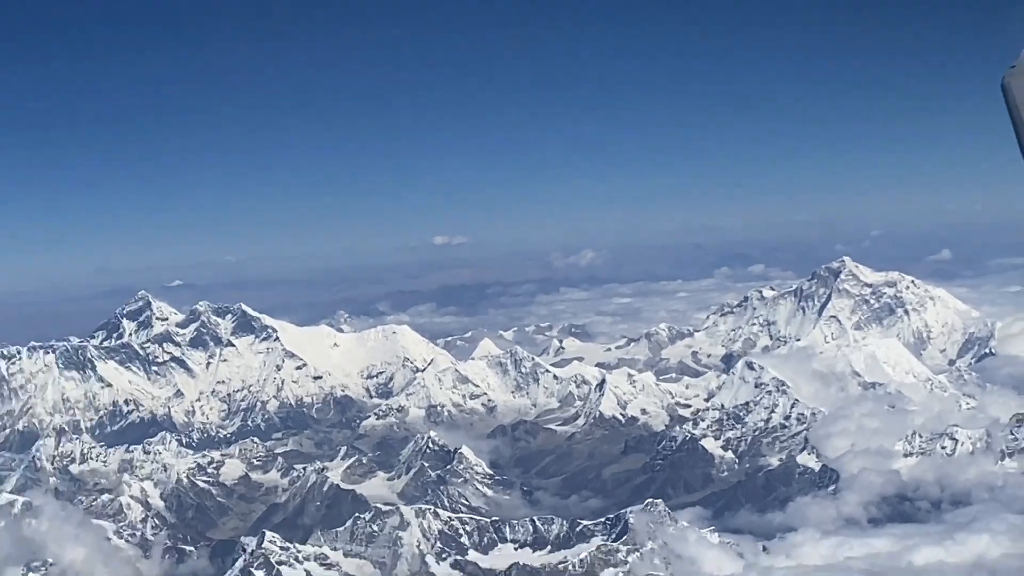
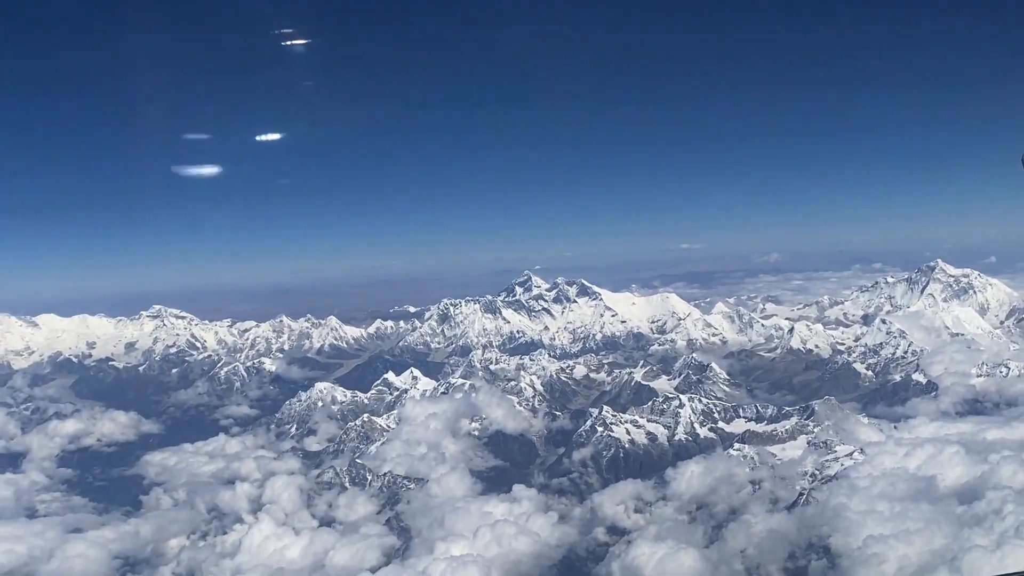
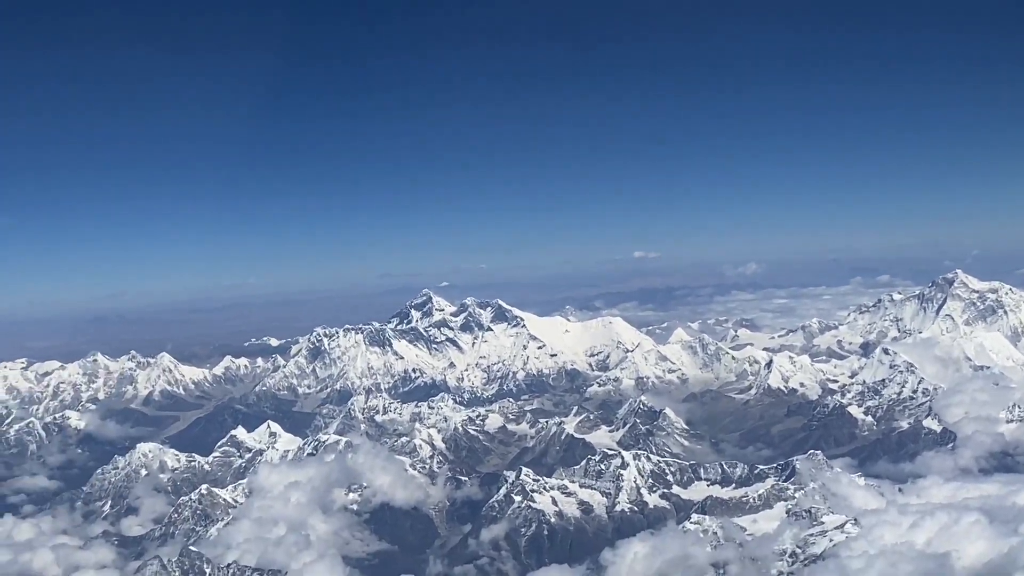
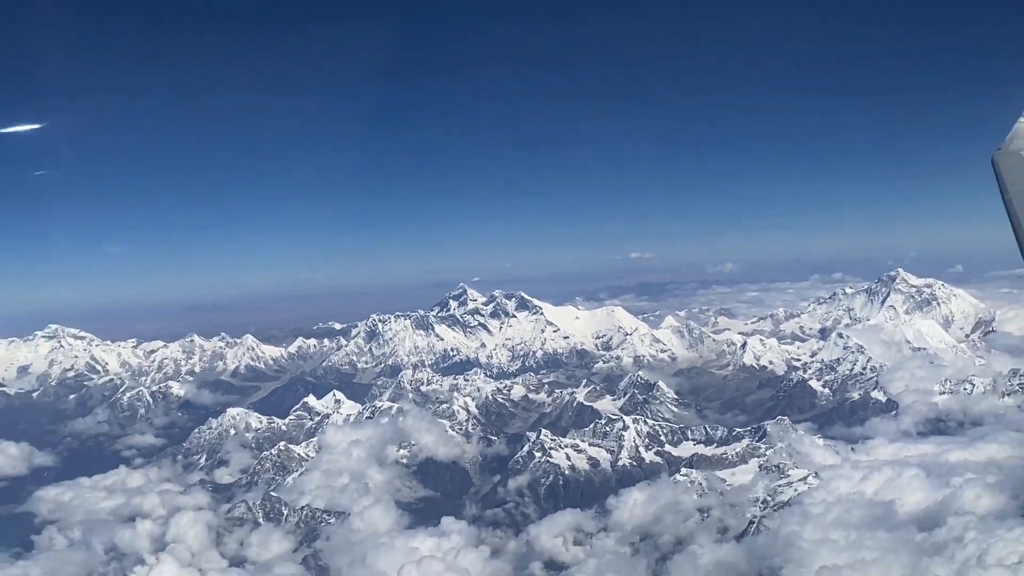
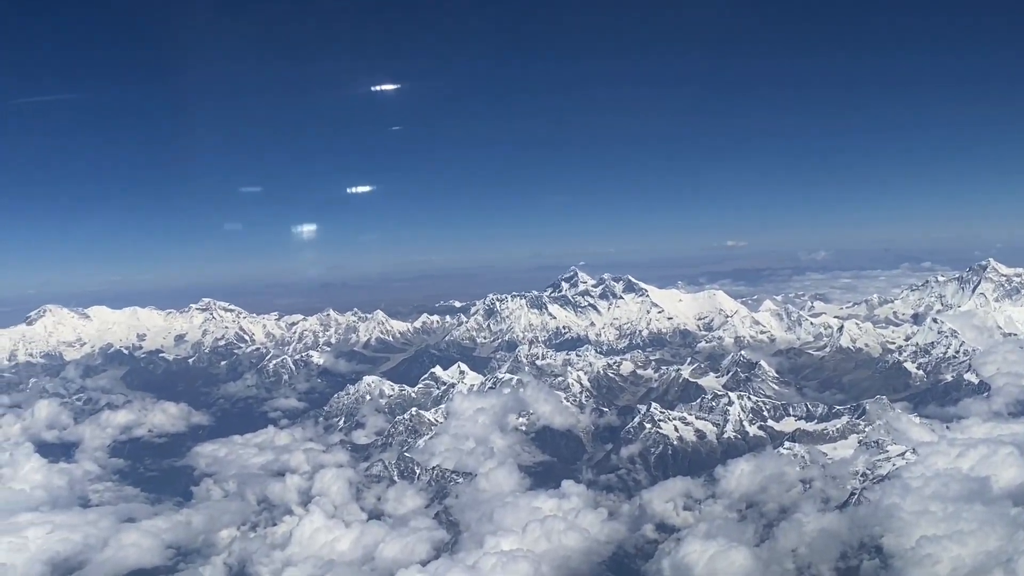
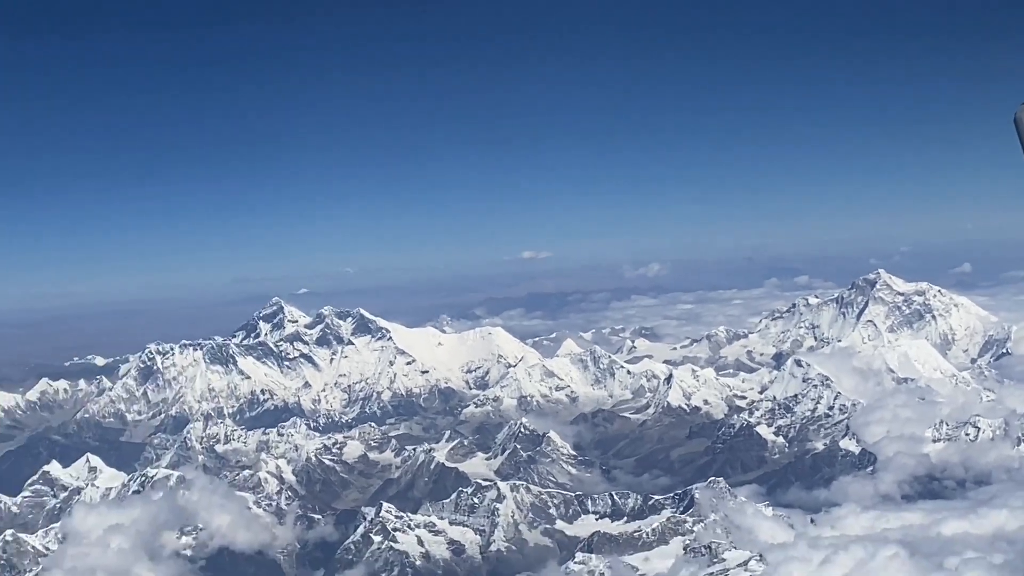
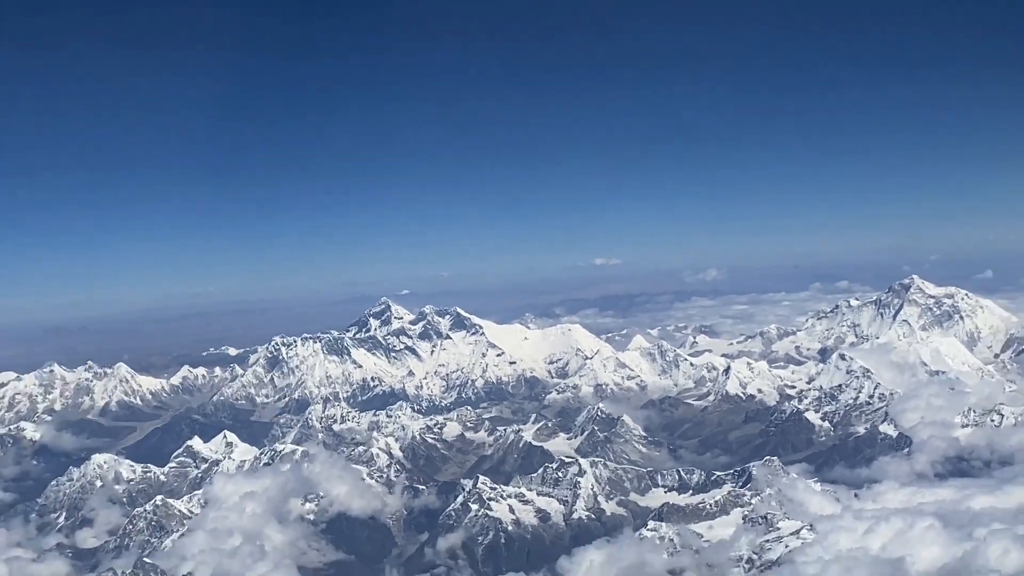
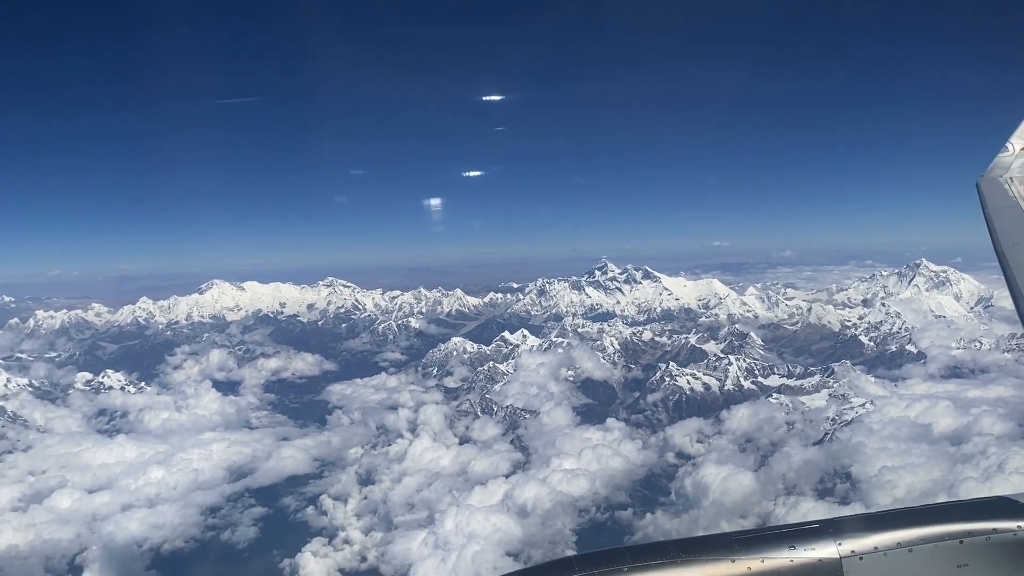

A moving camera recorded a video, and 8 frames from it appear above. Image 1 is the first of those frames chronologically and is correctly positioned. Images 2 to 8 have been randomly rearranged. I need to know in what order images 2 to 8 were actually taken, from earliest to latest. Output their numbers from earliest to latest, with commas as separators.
6, 7, 3, 4, 2, 5, 8
